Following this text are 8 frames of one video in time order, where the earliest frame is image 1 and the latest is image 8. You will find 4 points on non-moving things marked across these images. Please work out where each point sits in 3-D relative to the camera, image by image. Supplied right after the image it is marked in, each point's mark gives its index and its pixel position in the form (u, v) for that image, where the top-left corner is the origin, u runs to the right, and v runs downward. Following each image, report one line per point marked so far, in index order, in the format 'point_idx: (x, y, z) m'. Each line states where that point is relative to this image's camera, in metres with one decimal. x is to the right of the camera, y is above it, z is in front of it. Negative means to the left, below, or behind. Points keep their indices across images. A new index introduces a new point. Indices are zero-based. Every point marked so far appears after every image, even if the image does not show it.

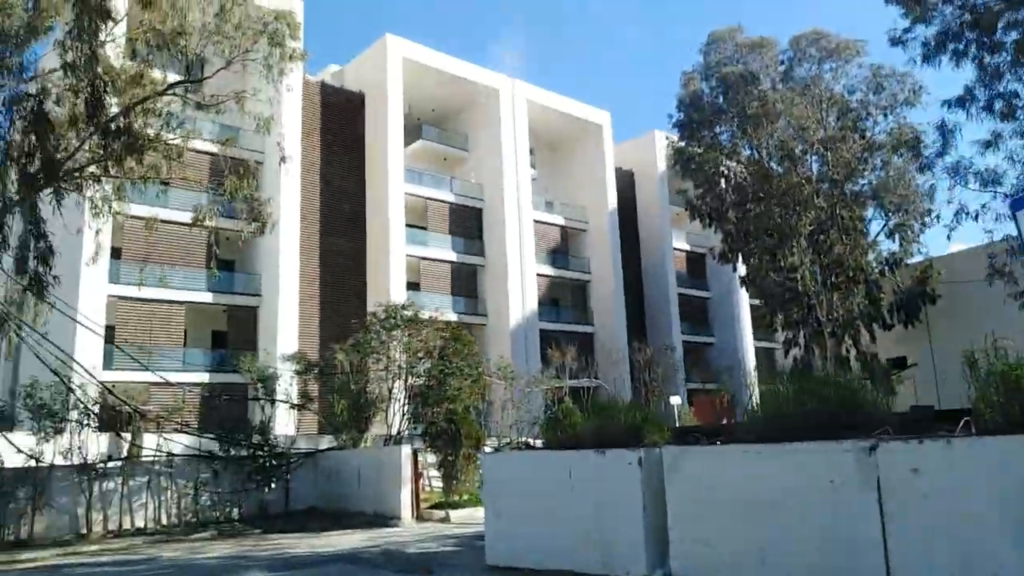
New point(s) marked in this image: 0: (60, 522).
0: (-10.6, -5.5, +17.1) m
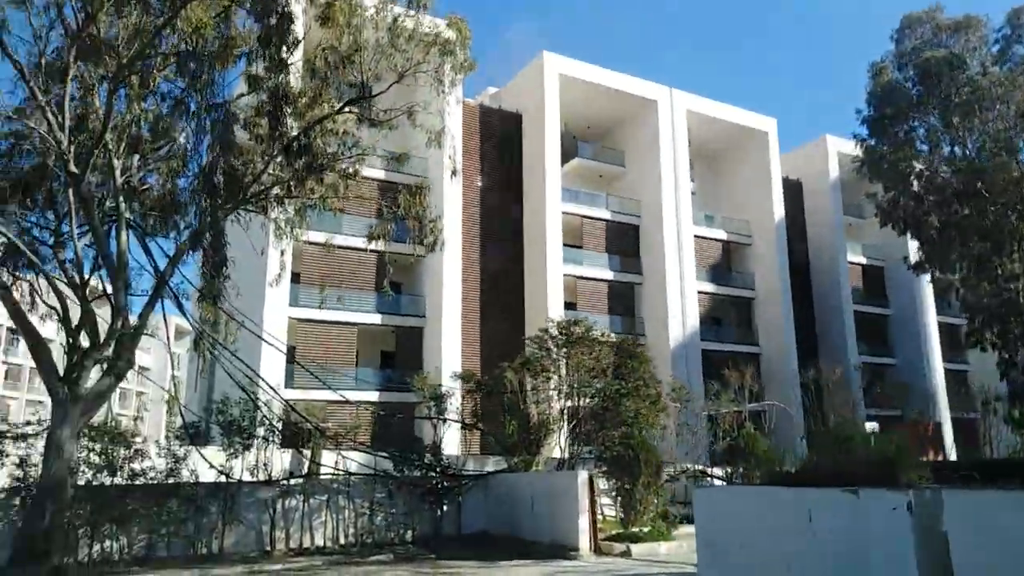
0: (-6.3, -6.0, +17.5) m
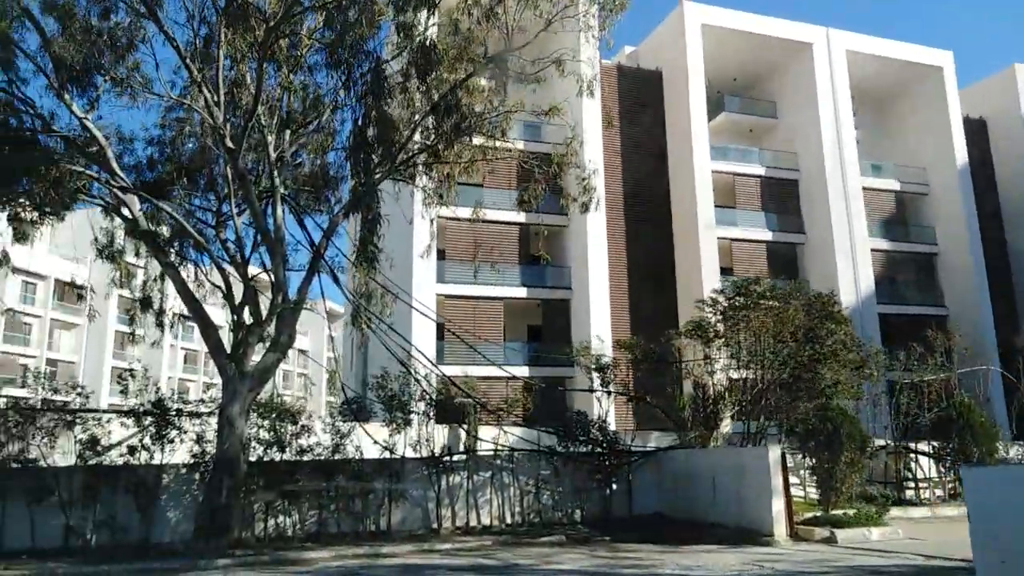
0: (-2.3, -5.3, +17.0) m
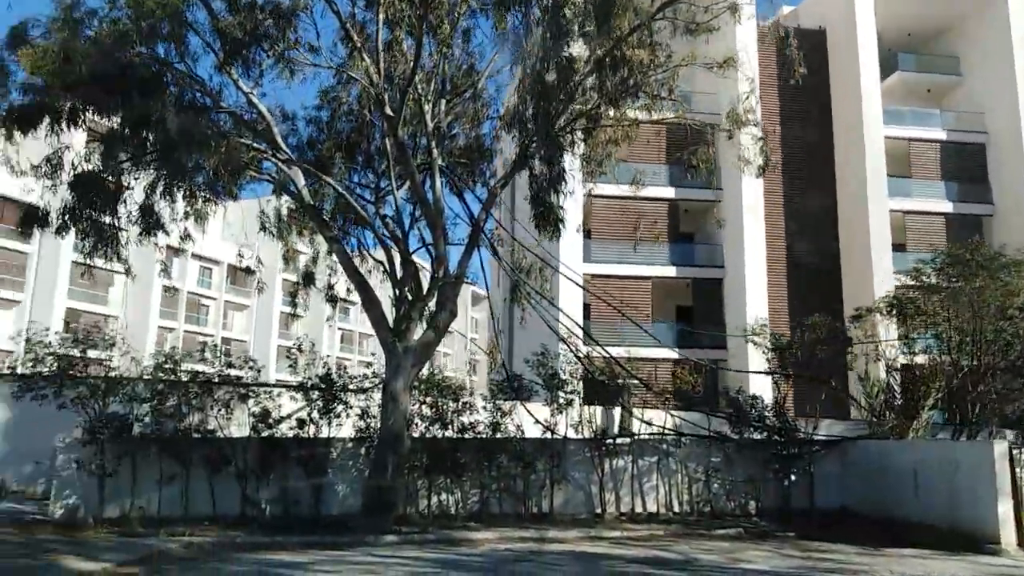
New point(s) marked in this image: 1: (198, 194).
0: (+1.4, -4.7, +16.2) m
1: (-6.4, +1.9, +14.9) m
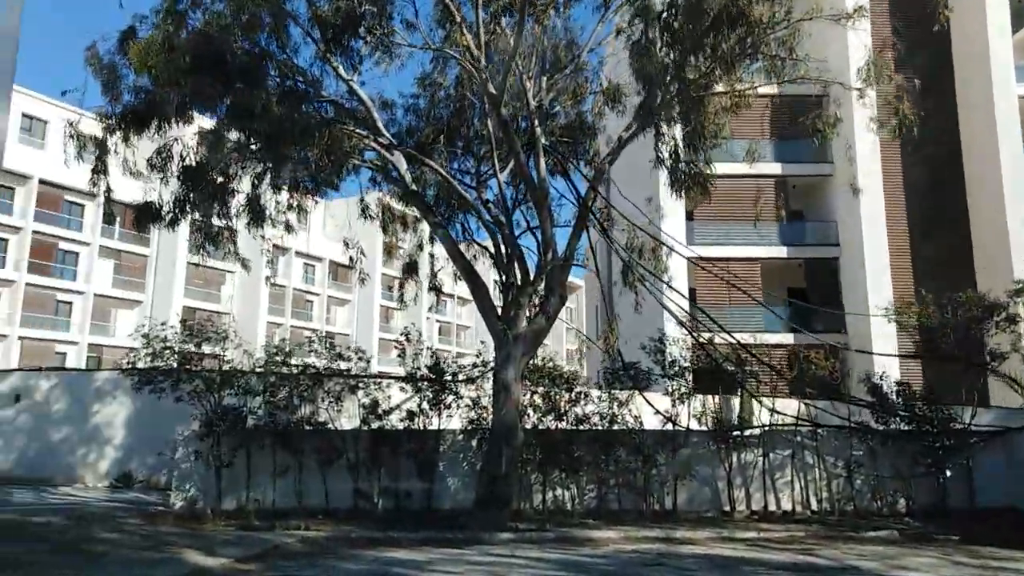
0: (+3.9, -4.3, +15.0) m
1: (-4.2, +2.1, +14.6) m
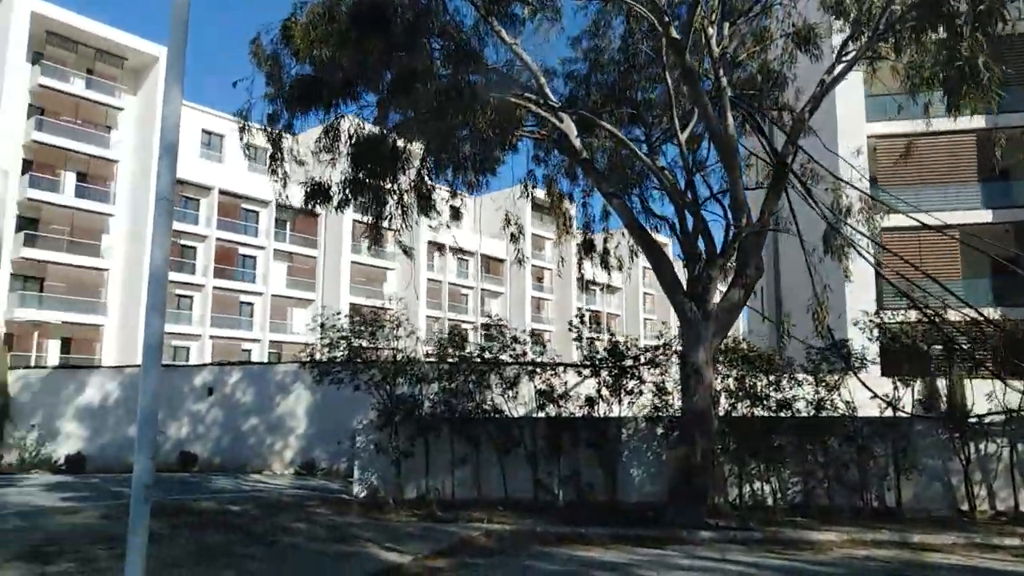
0: (+7.4, -3.6, +12.9) m
1: (-0.9, +2.4, +14.0) m
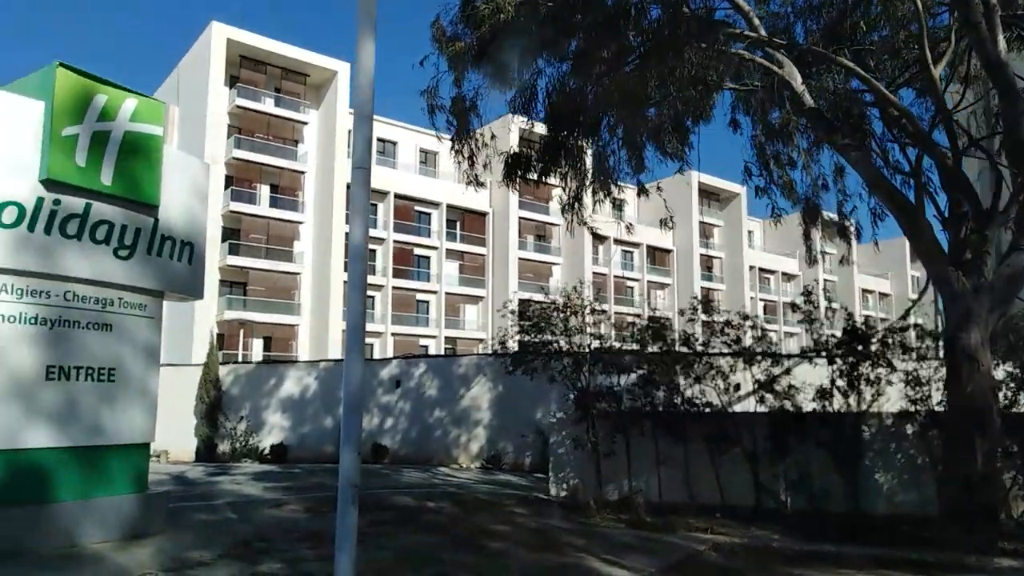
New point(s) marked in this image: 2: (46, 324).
0: (+10.7, -3.0, +9.6) m
1: (+2.6, +2.7, +12.5) m
2: (-5.6, -0.4, +8.8) m
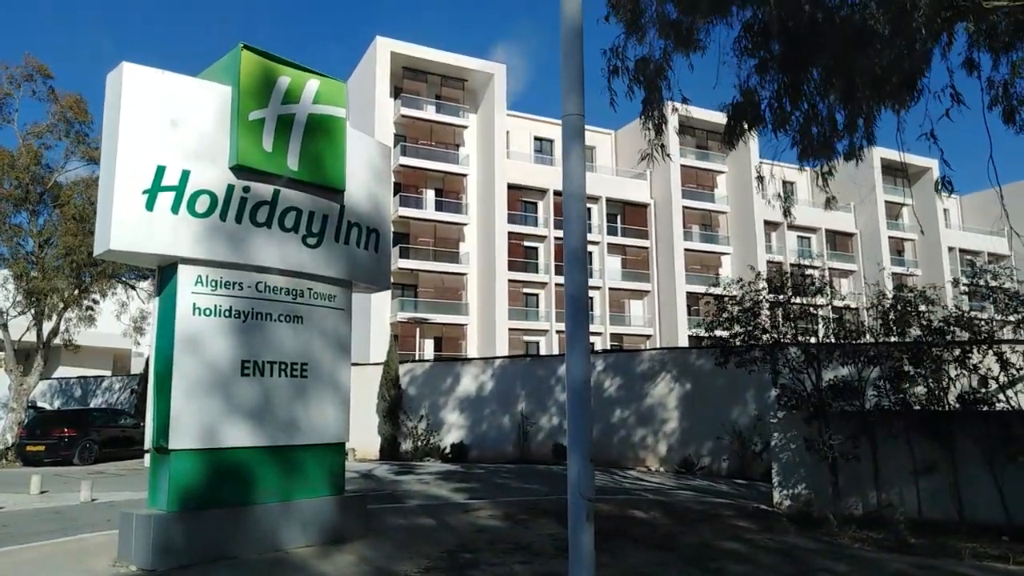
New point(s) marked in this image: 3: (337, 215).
0: (+13.0, -2.3, +5.6) m
1: (+5.6, +3.2, +10.2) m
2: (-3.1, -0.3, +8.4) m
3: (-2.3, +1.0, +9.5) m
